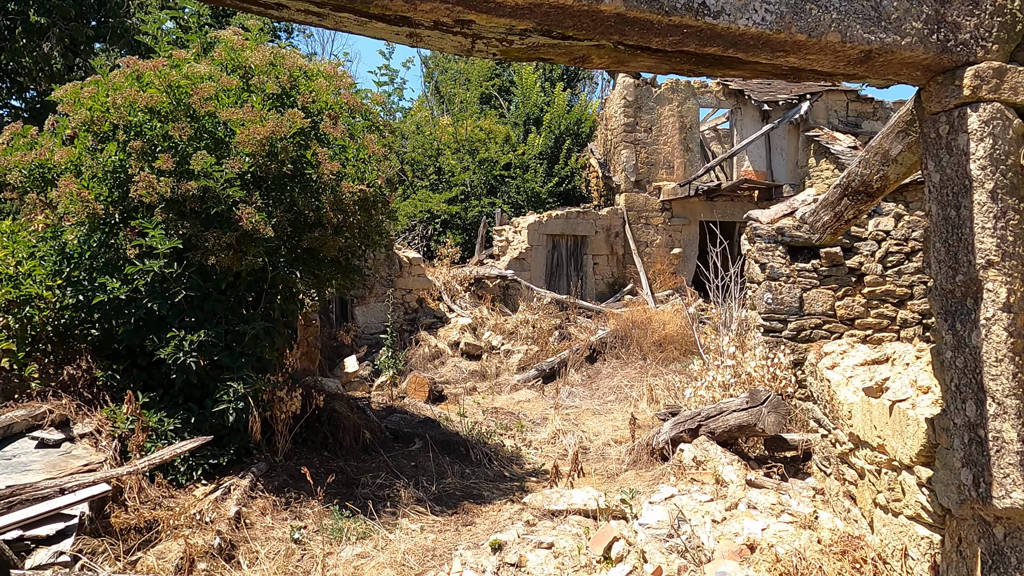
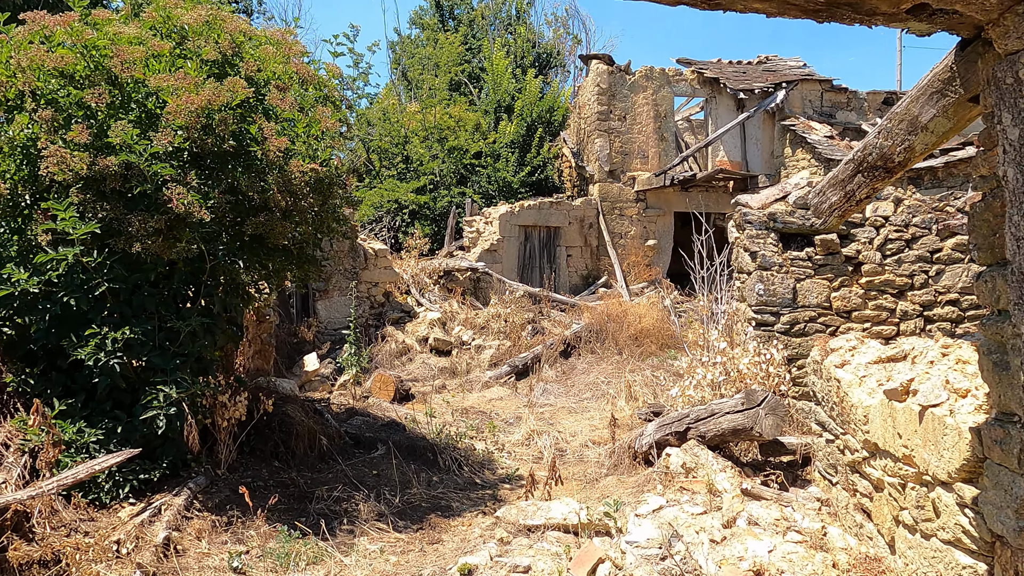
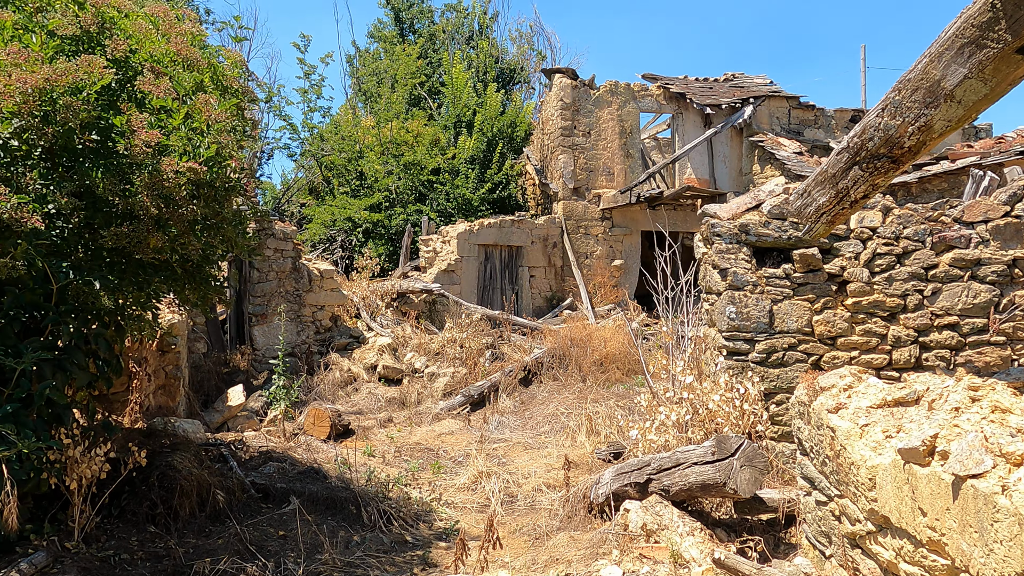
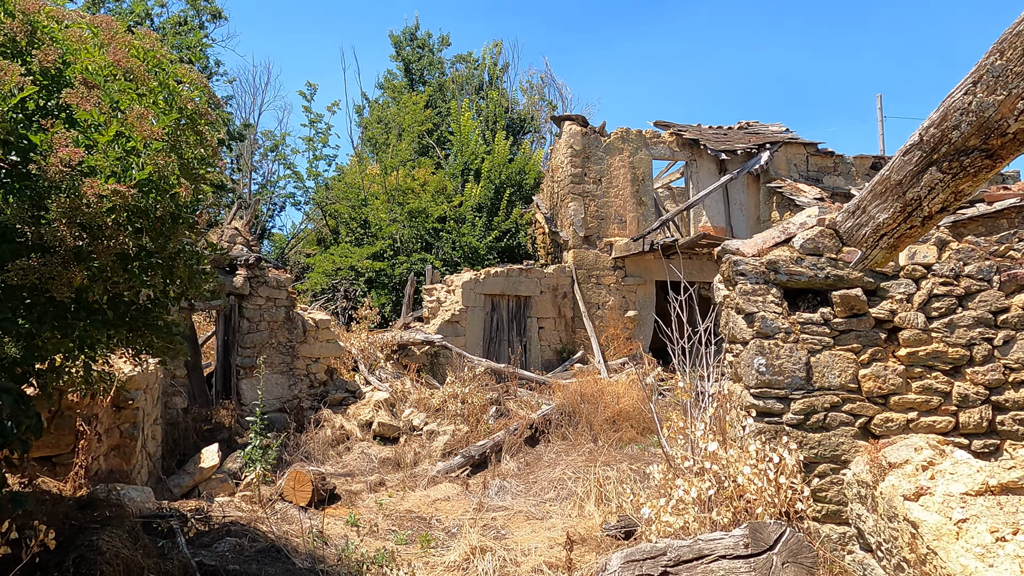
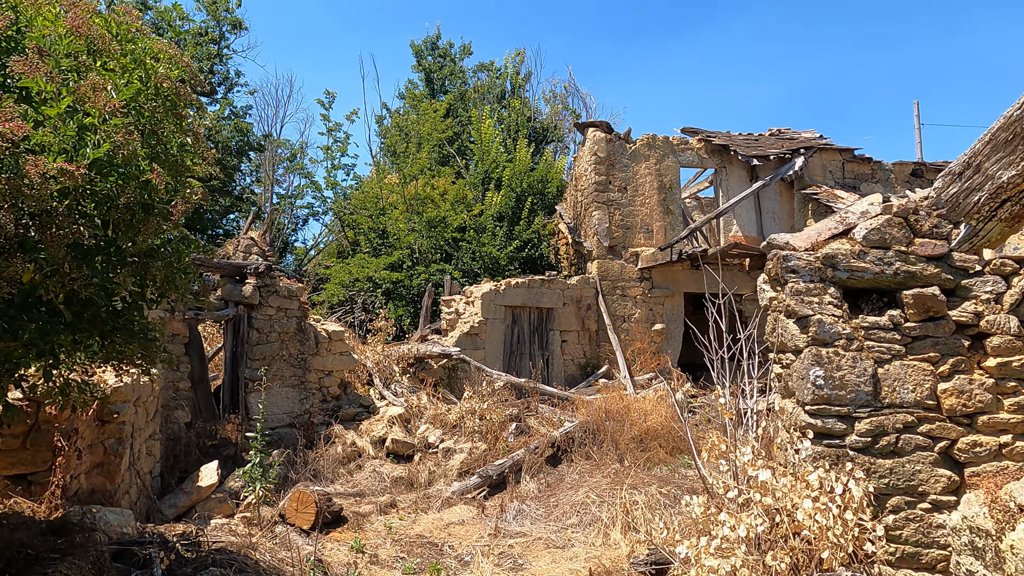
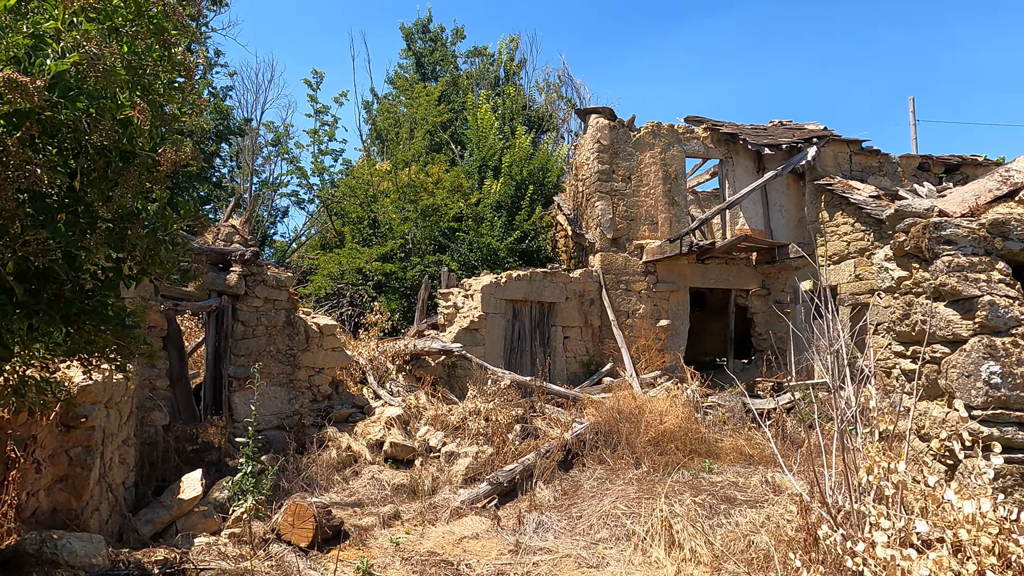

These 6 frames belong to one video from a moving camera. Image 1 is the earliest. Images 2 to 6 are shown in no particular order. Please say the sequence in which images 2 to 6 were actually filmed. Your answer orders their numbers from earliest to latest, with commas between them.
2, 3, 4, 5, 6
